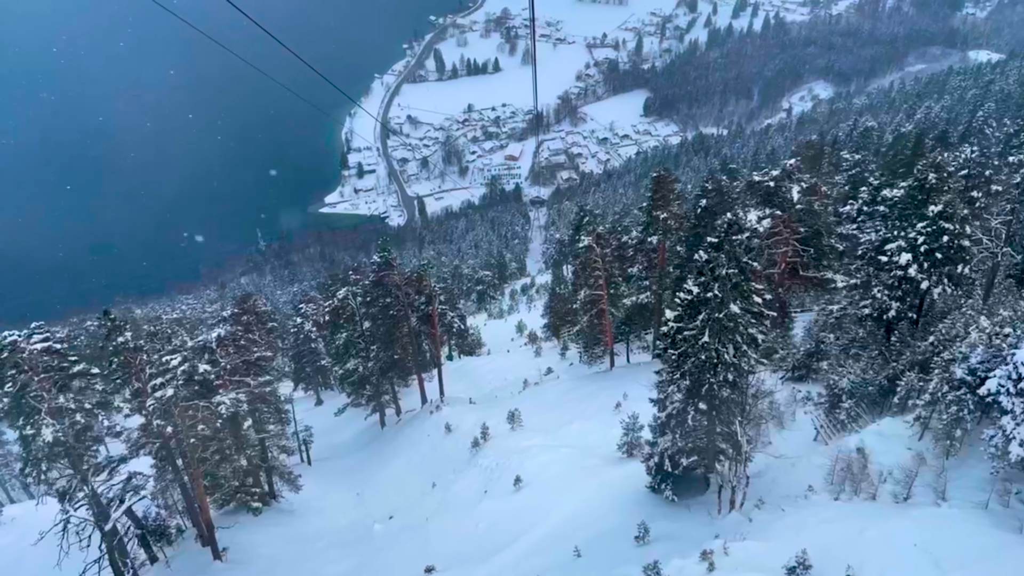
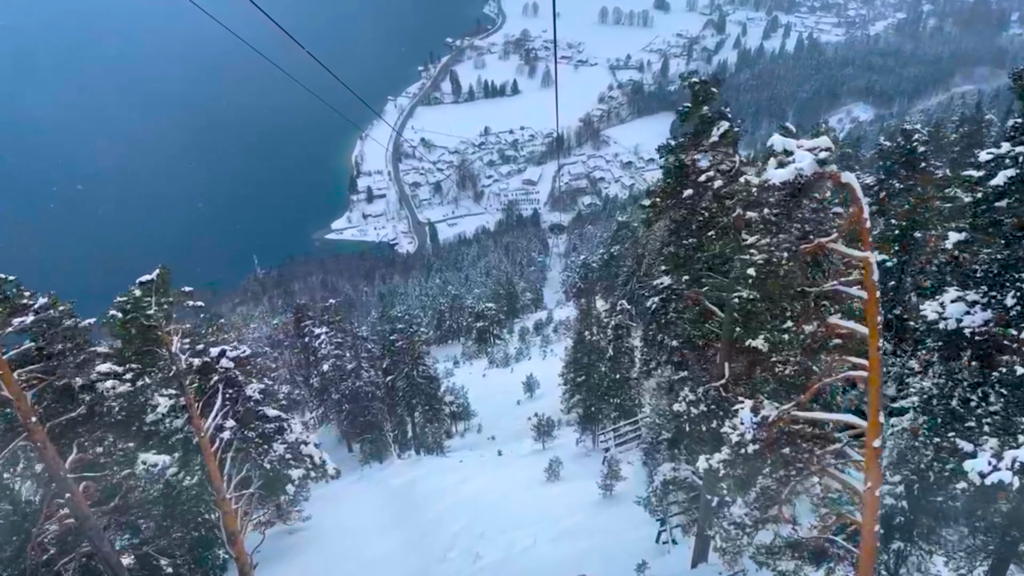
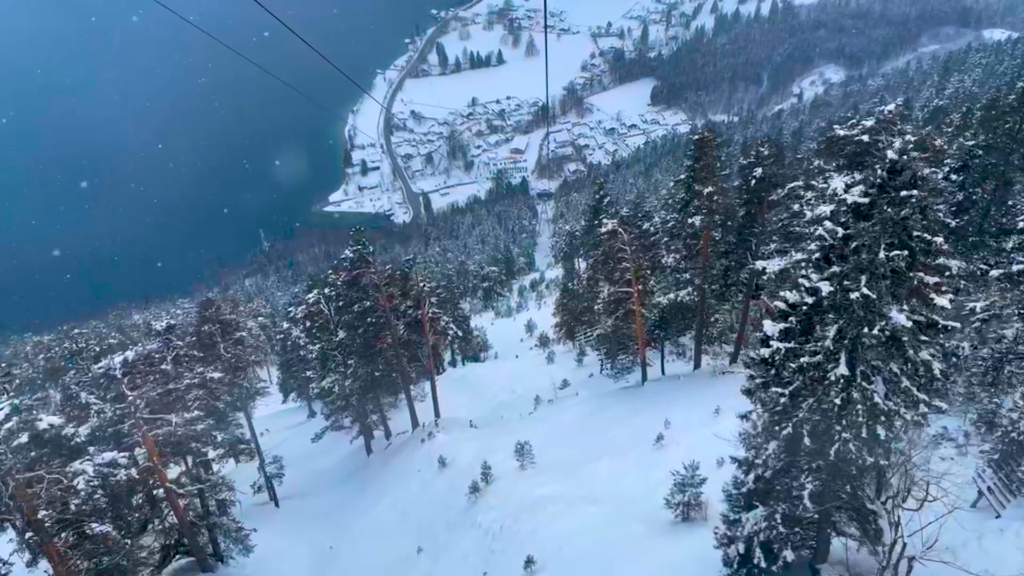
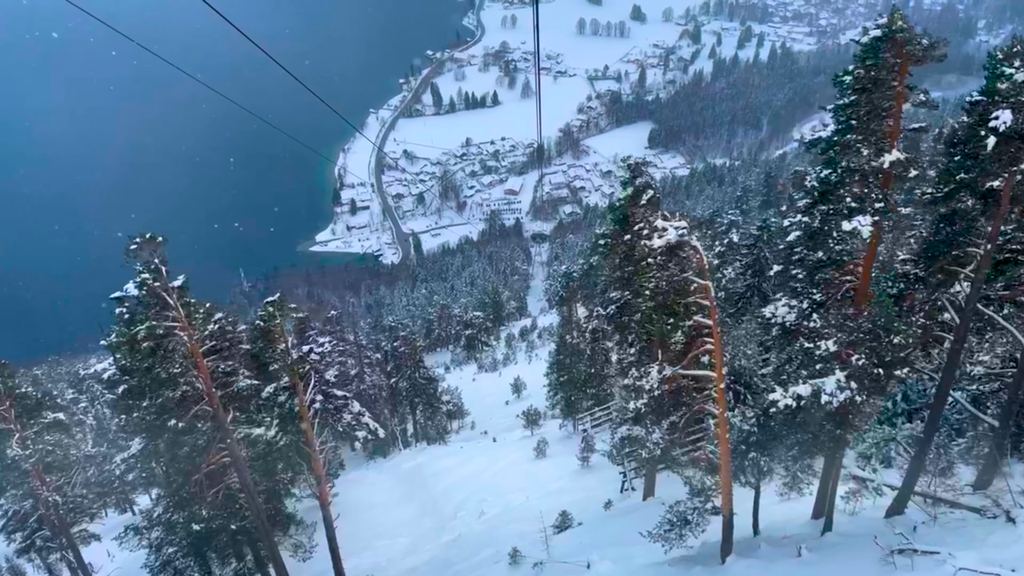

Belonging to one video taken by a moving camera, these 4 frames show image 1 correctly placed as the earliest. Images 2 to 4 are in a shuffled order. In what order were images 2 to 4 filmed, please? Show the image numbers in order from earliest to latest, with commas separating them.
3, 4, 2
